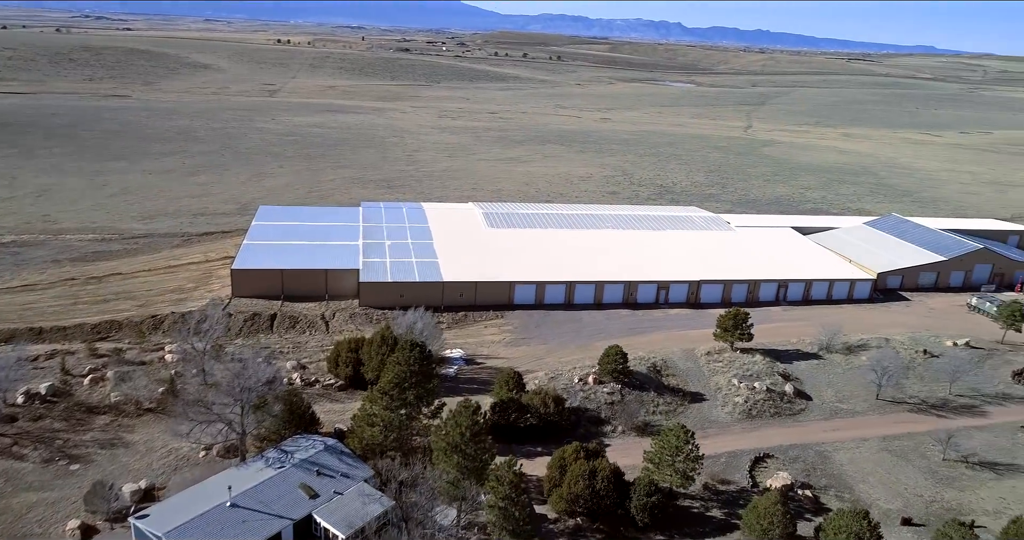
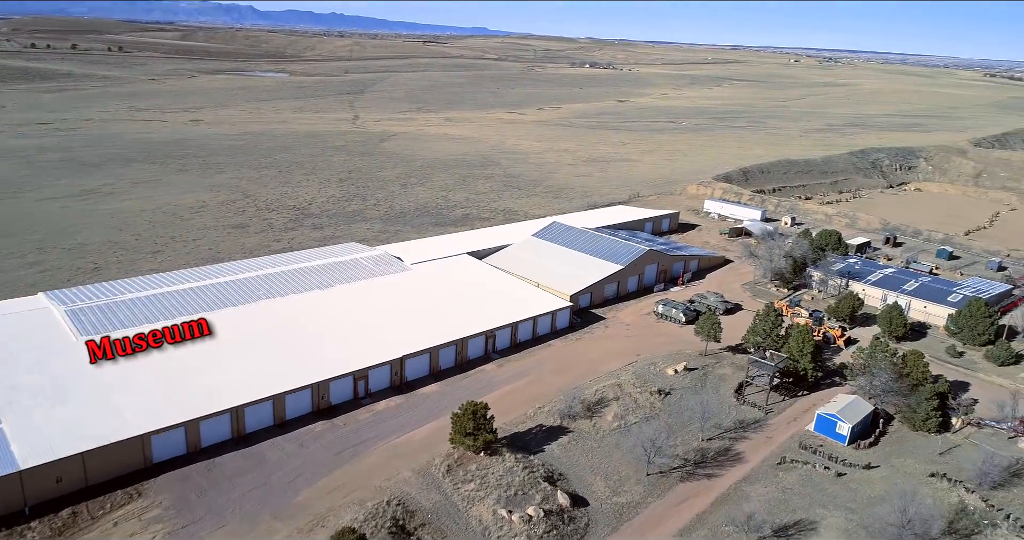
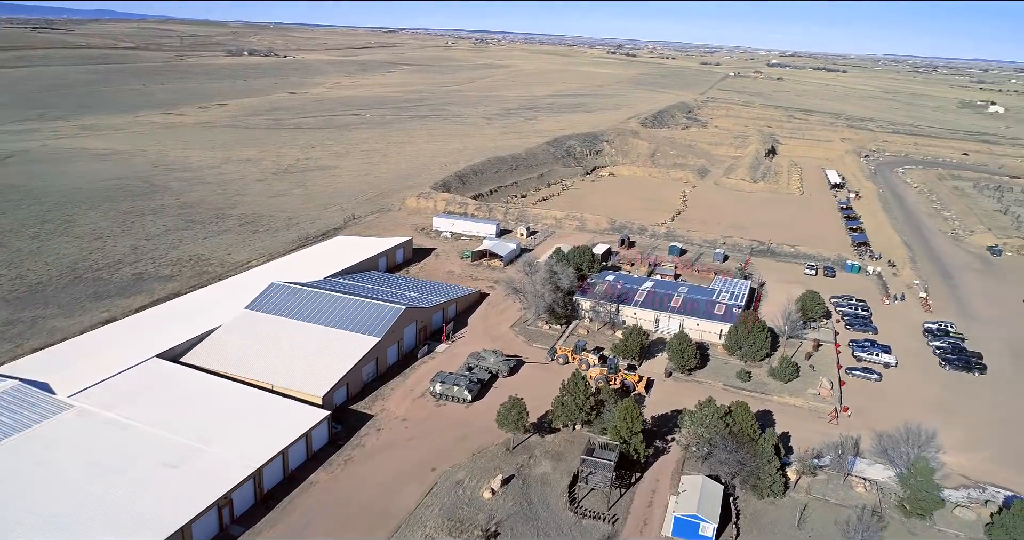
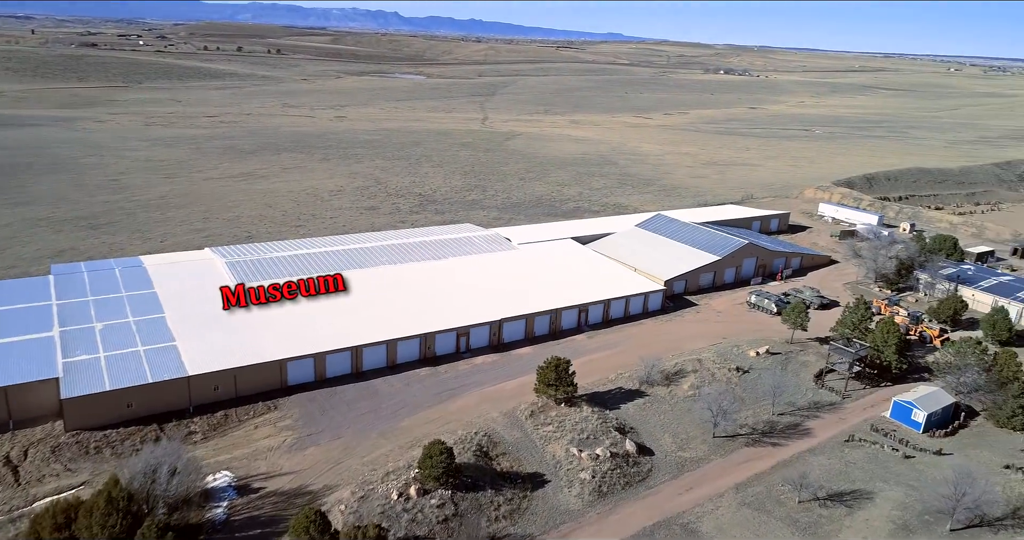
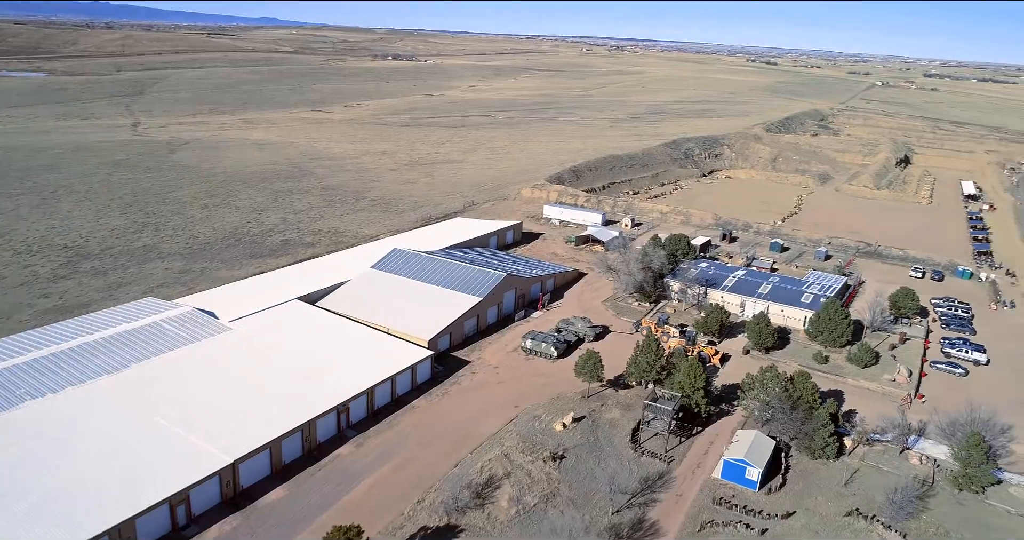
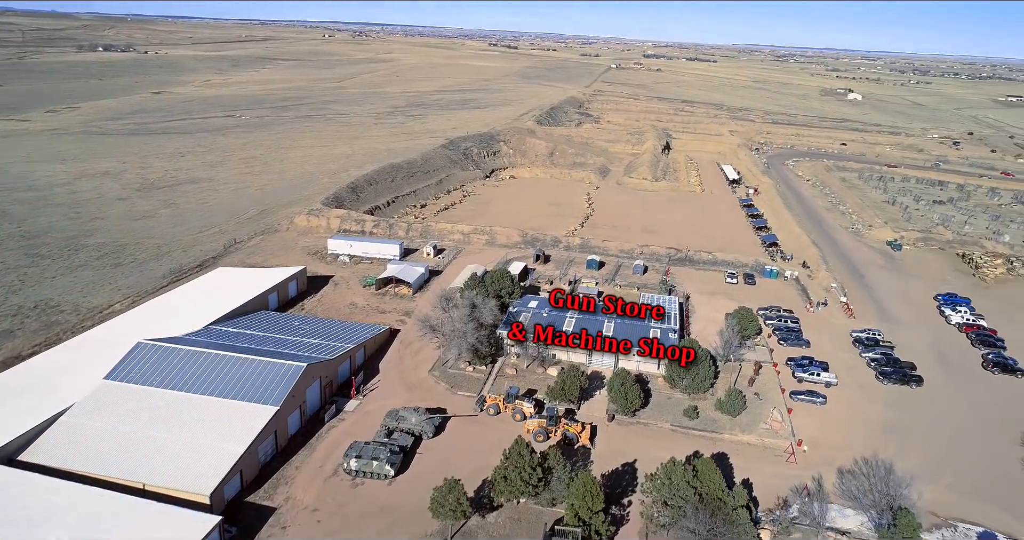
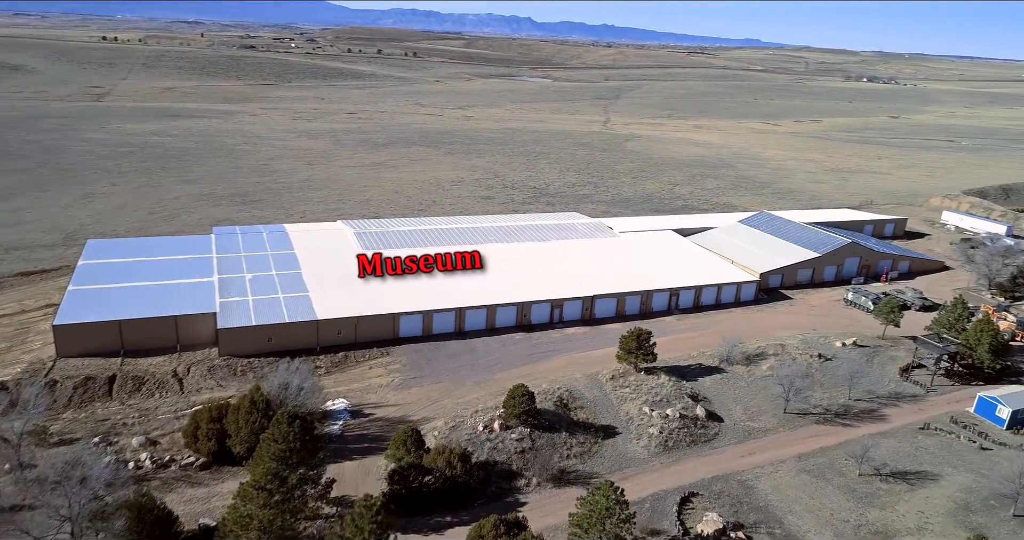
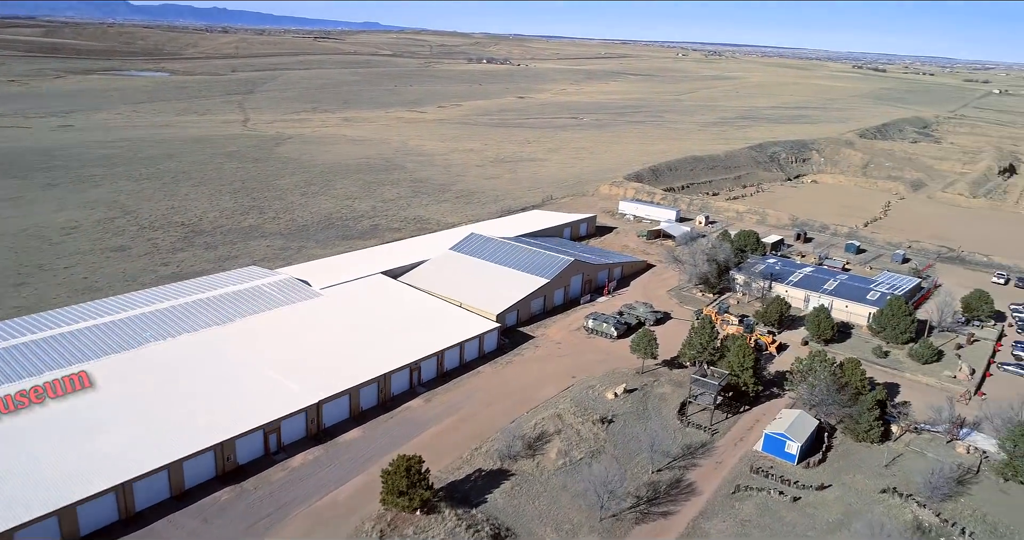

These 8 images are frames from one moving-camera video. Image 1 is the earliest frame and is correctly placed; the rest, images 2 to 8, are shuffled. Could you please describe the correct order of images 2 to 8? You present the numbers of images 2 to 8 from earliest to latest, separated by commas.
7, 4, 2, 8, 5, 3, 6
